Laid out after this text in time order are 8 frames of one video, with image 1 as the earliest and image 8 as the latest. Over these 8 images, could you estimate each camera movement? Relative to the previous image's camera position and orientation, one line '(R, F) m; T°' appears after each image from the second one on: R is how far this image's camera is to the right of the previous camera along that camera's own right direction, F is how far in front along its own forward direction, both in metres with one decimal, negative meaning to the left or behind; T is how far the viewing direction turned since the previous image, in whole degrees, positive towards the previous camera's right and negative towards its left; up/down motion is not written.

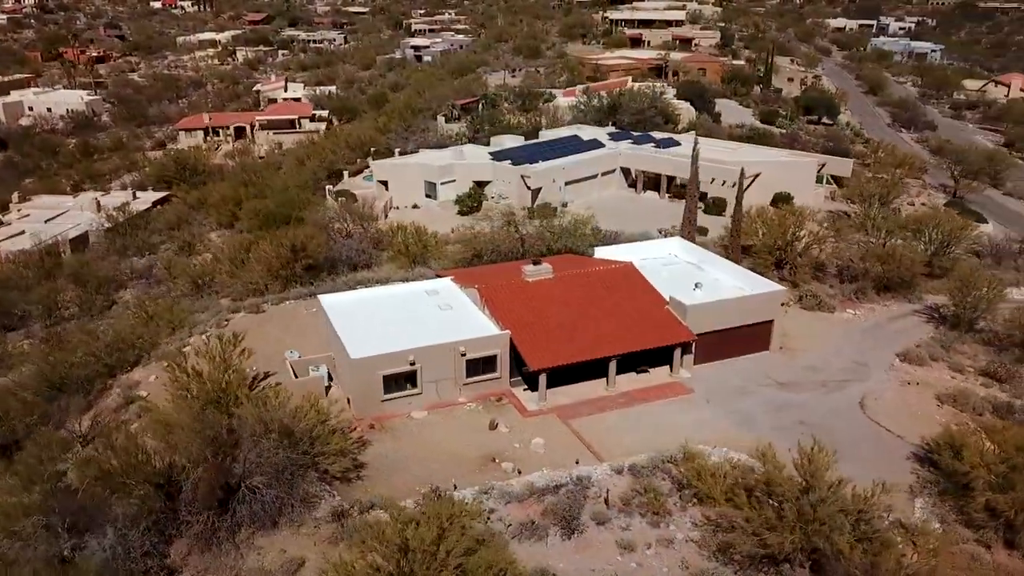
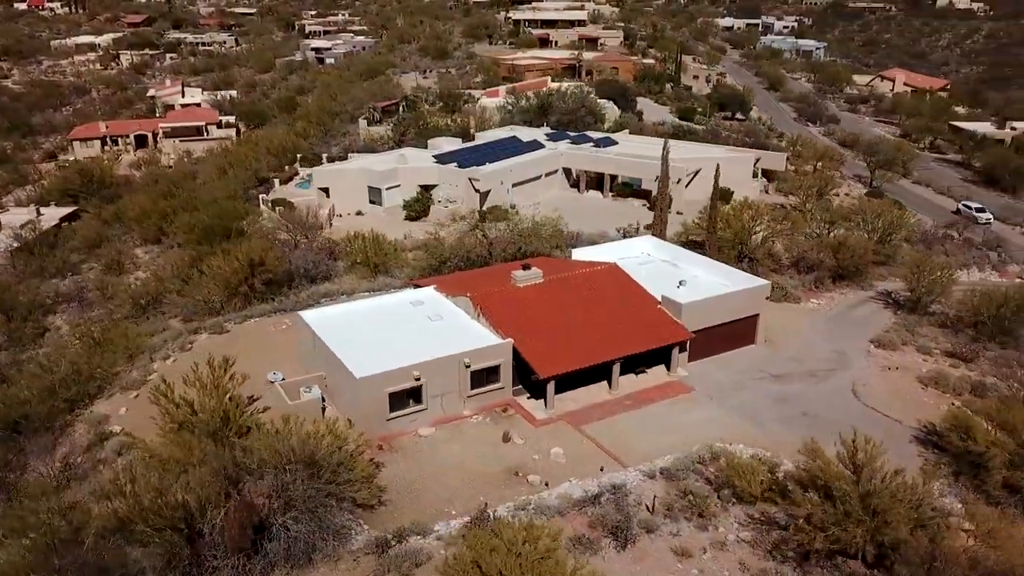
(-3.0, +0.8) m; +7°
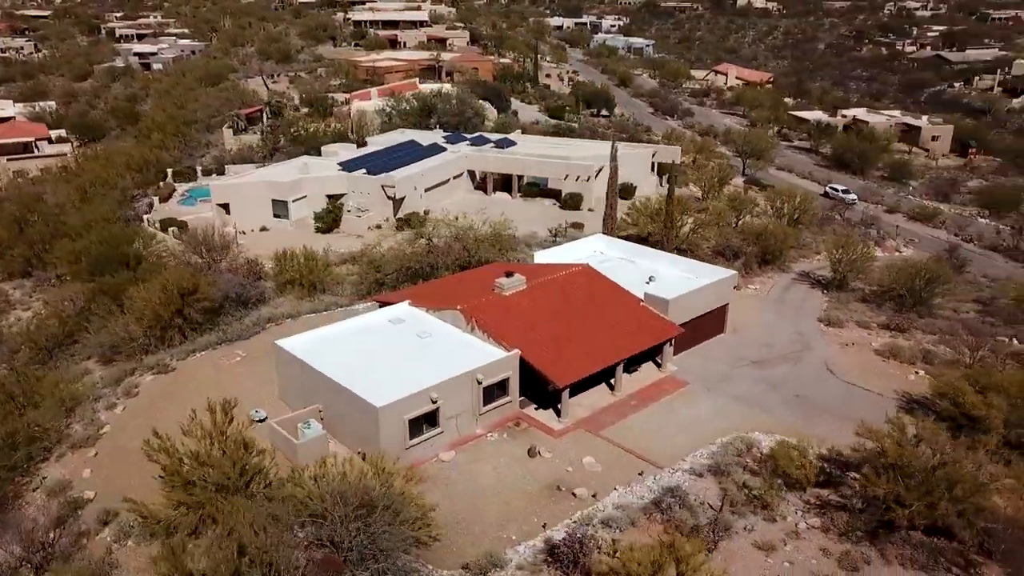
(-4.8, +1.3) m; +12°
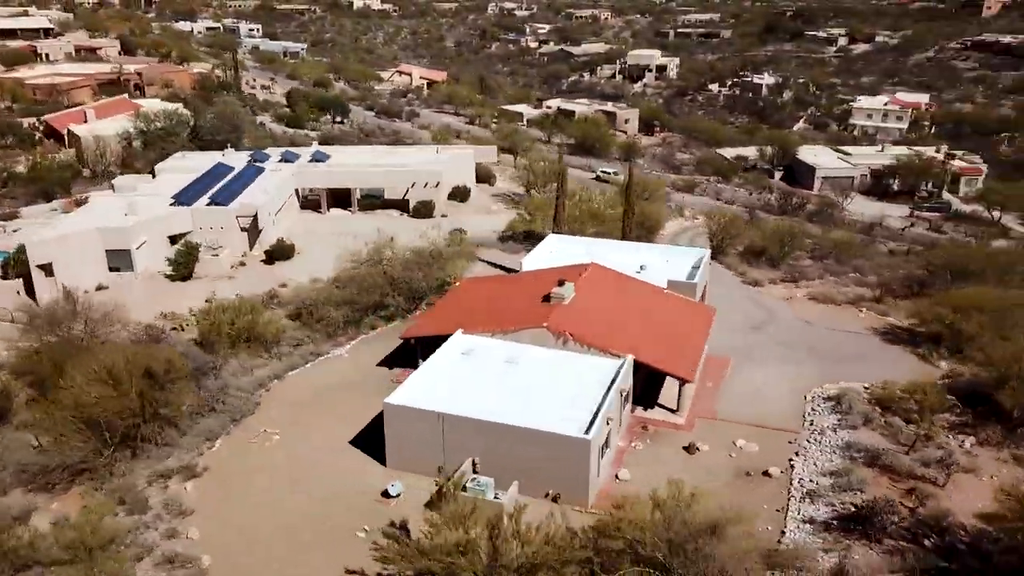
(-12.6, +4.0) m; +26°
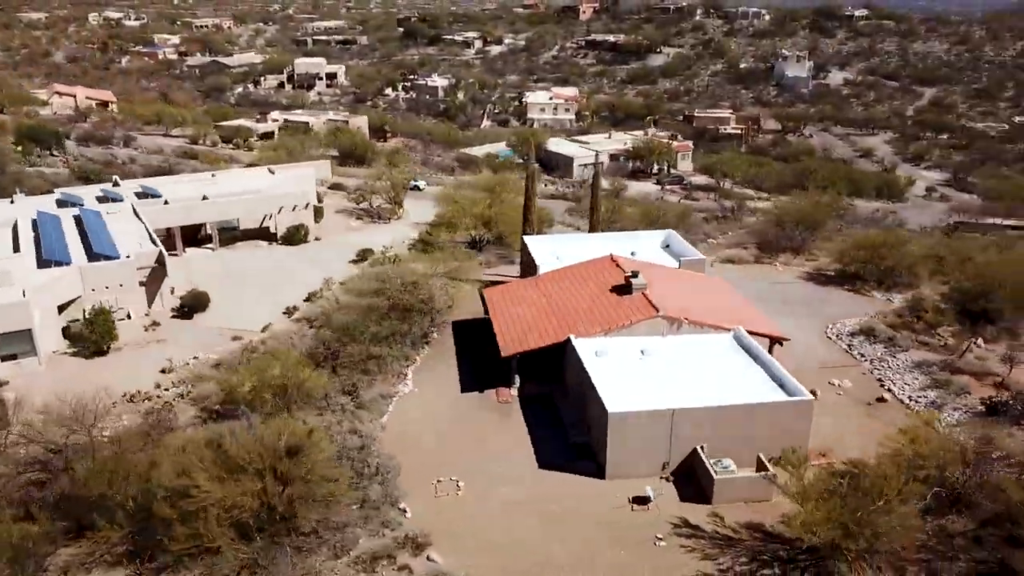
(-13.7, +3.3) m; +25°
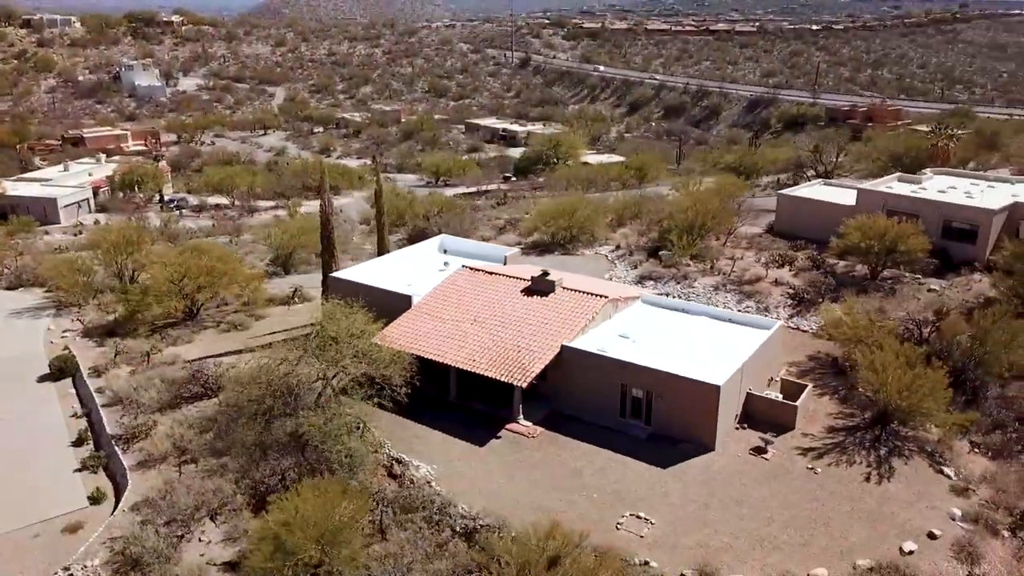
(-15.7, +8.7) m; +45°
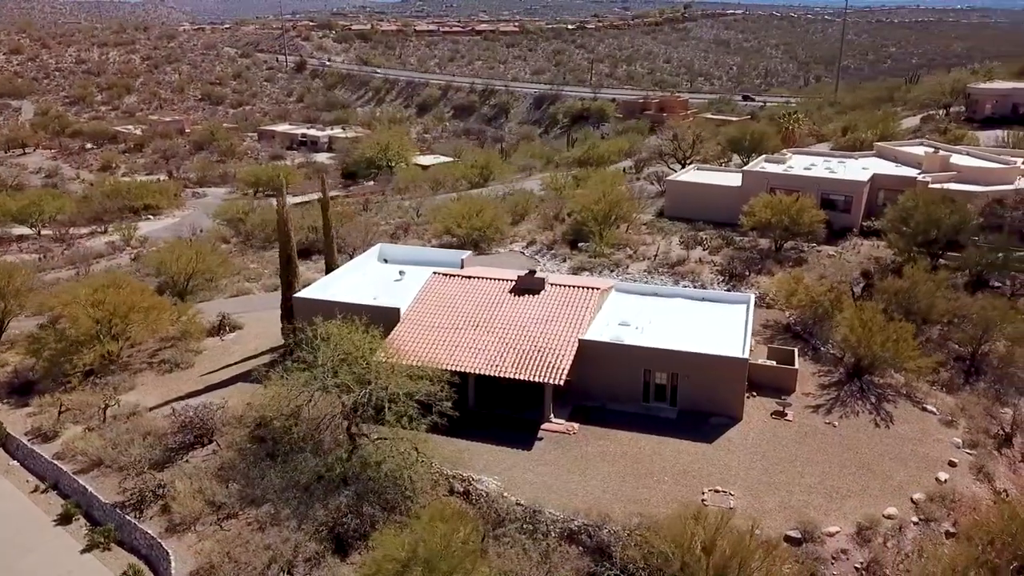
(-6.9, +1.2) m; +16°
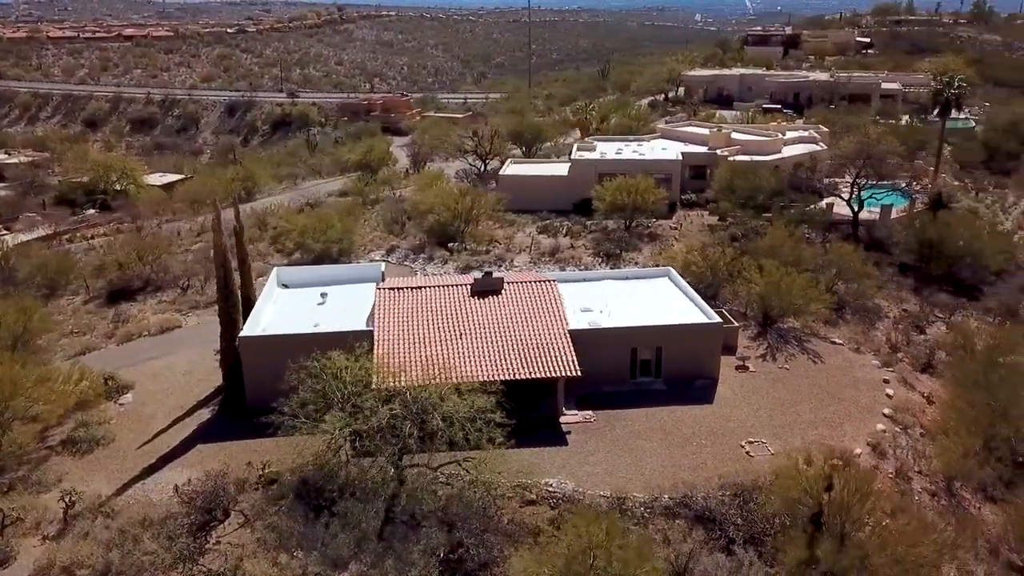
(-8.8, +2.0) m; +22°
